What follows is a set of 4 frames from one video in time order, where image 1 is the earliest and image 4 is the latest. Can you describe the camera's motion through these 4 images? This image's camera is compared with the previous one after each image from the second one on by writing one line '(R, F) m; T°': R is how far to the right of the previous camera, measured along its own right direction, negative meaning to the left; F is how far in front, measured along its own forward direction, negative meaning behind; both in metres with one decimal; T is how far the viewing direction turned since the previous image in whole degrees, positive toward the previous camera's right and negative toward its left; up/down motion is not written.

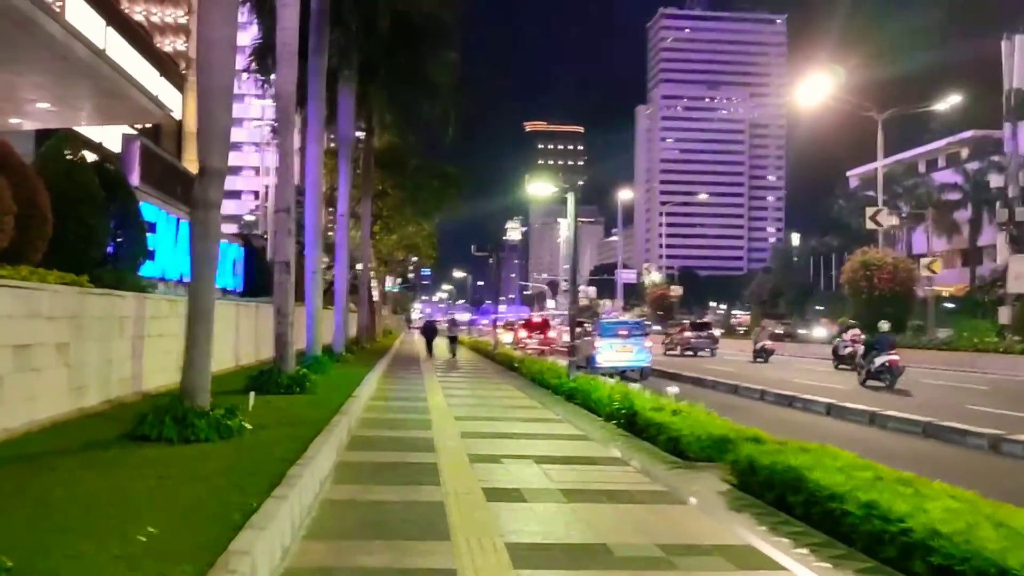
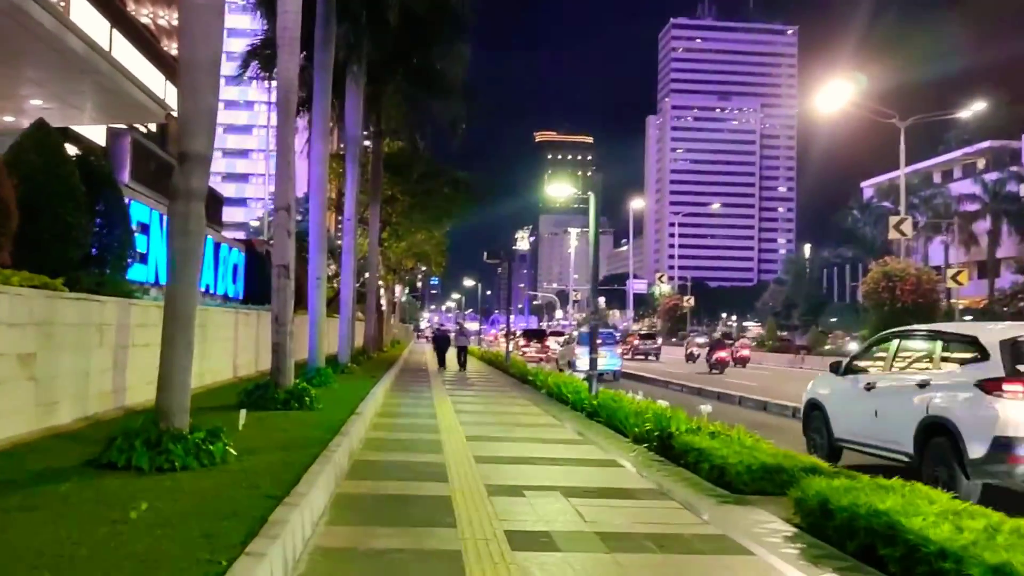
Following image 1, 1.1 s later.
(-0.2, +1.5) m; 0°
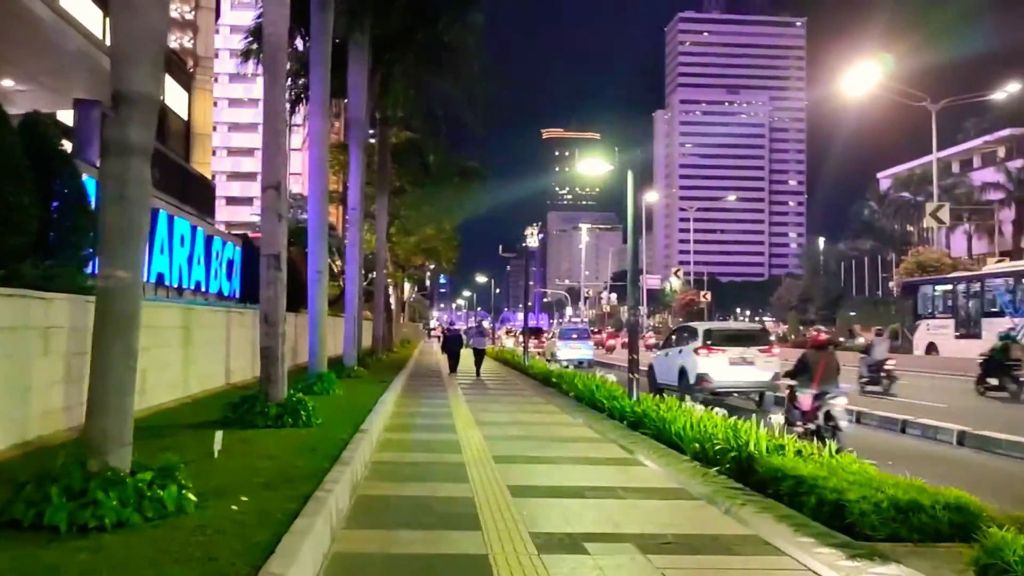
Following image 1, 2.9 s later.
(-0.3, +2.5) m; 0°
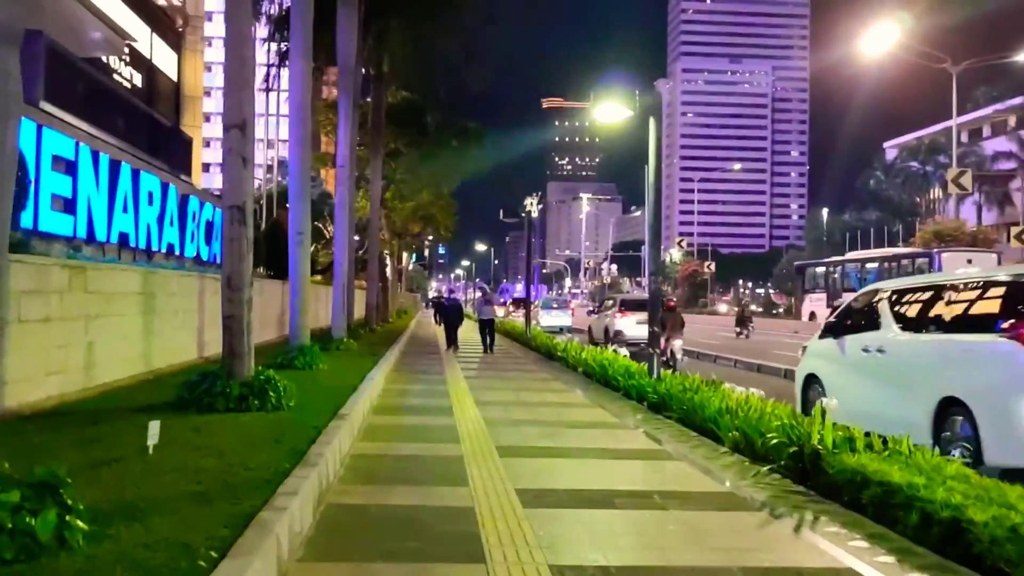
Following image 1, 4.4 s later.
(-0.1, +2.0) m; 0°
